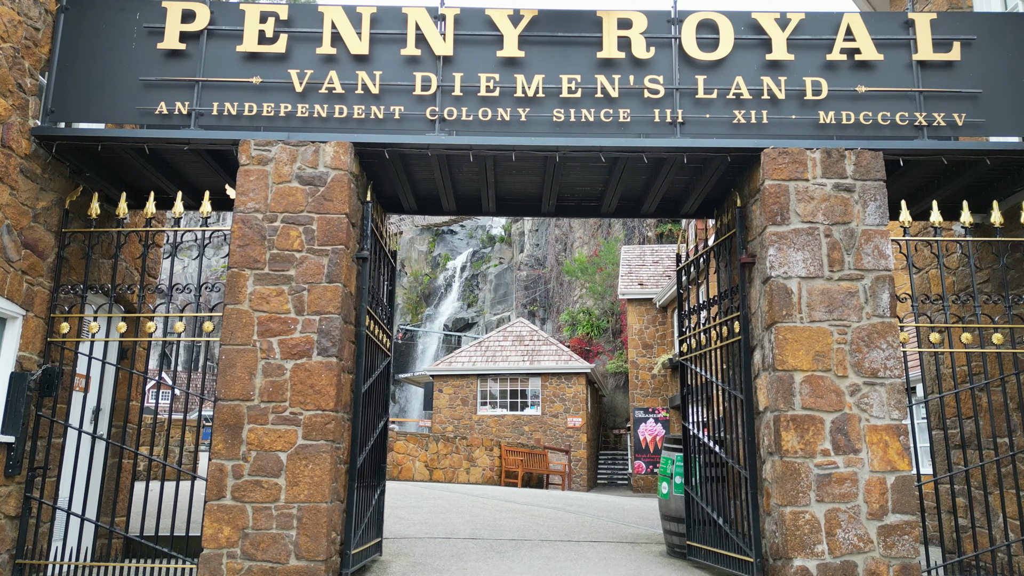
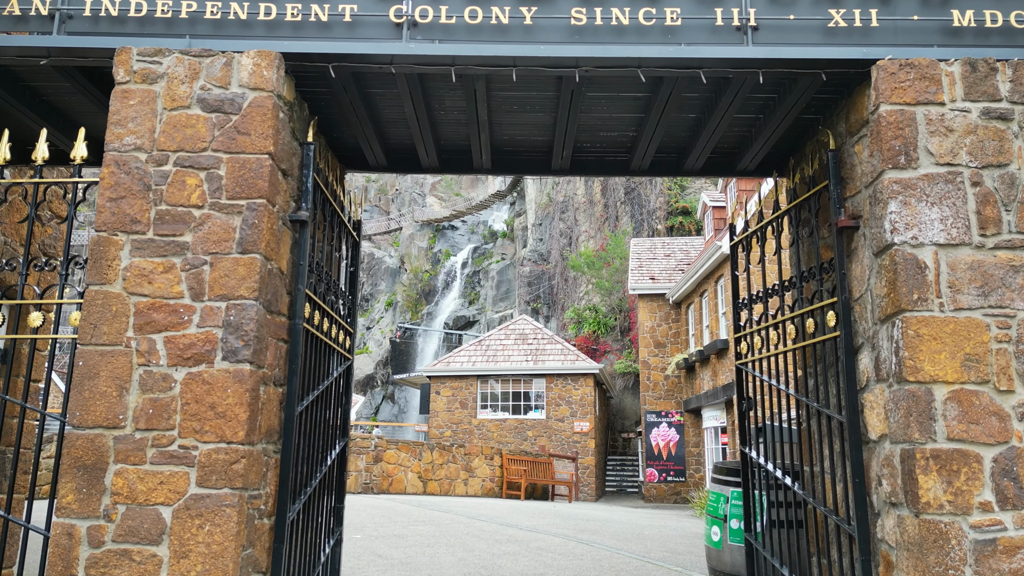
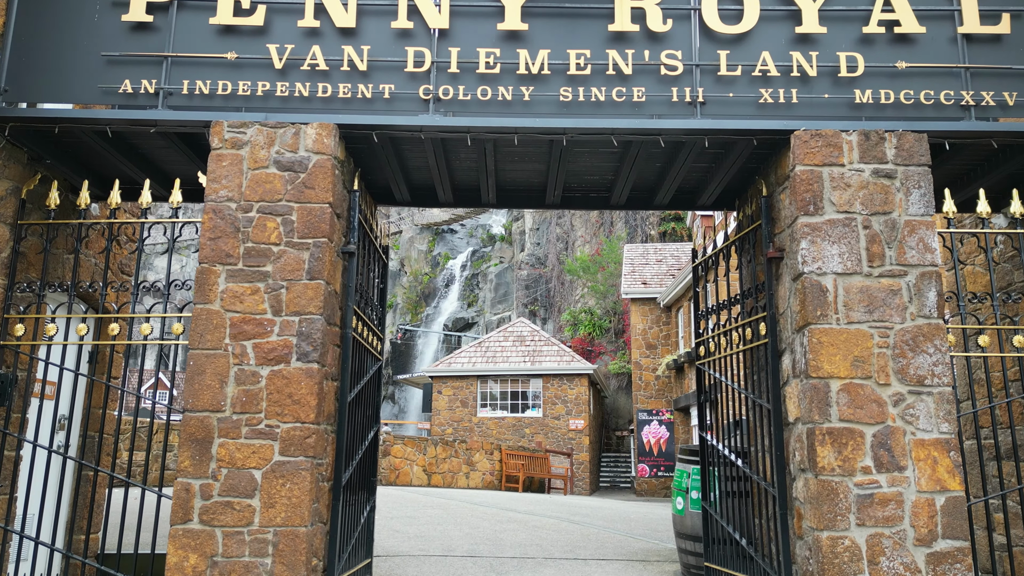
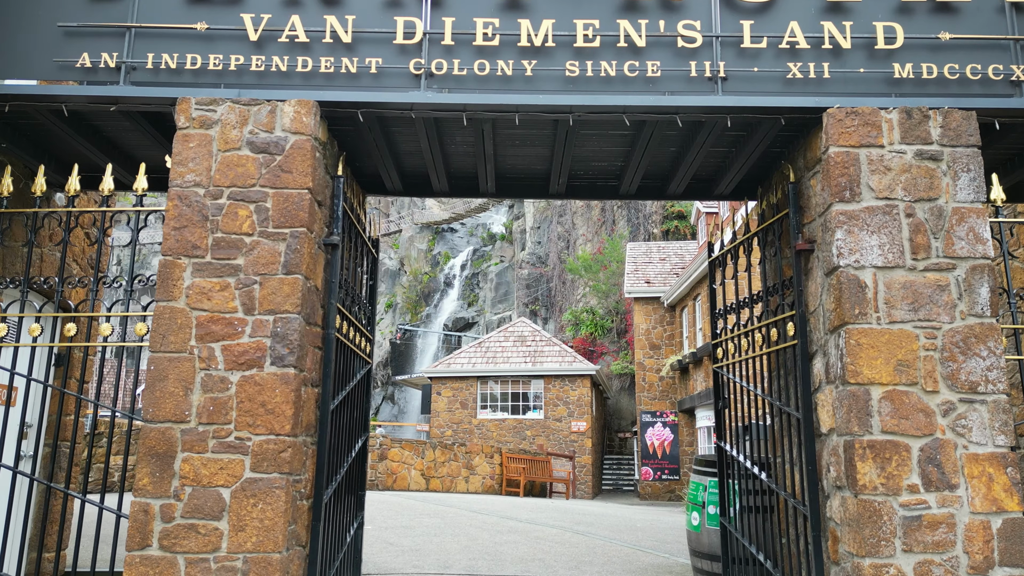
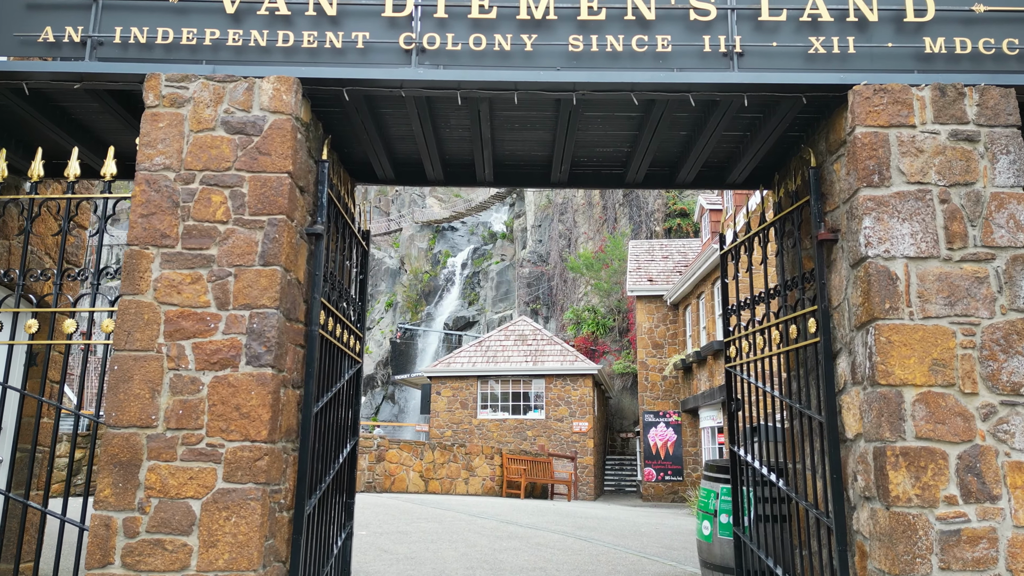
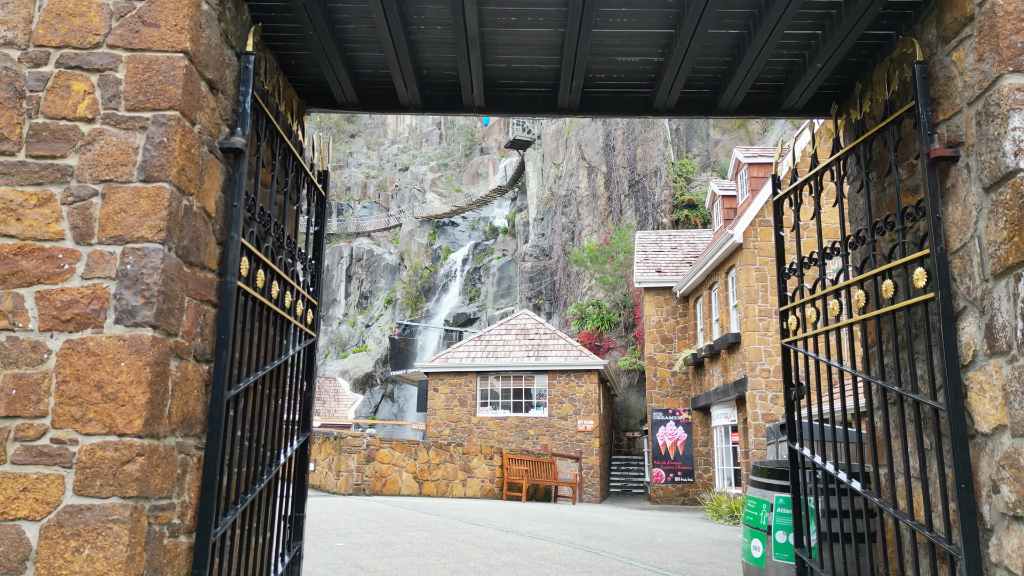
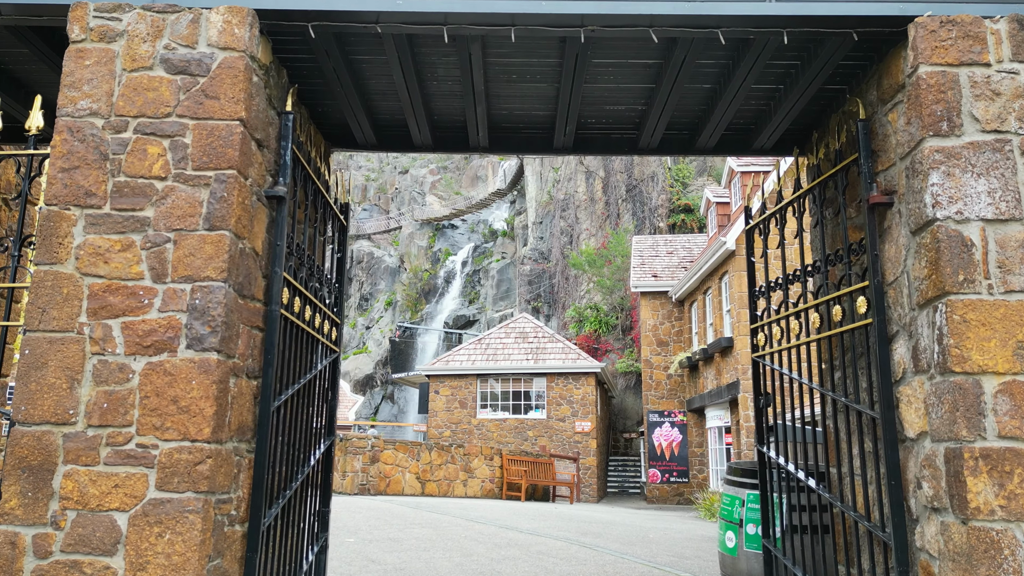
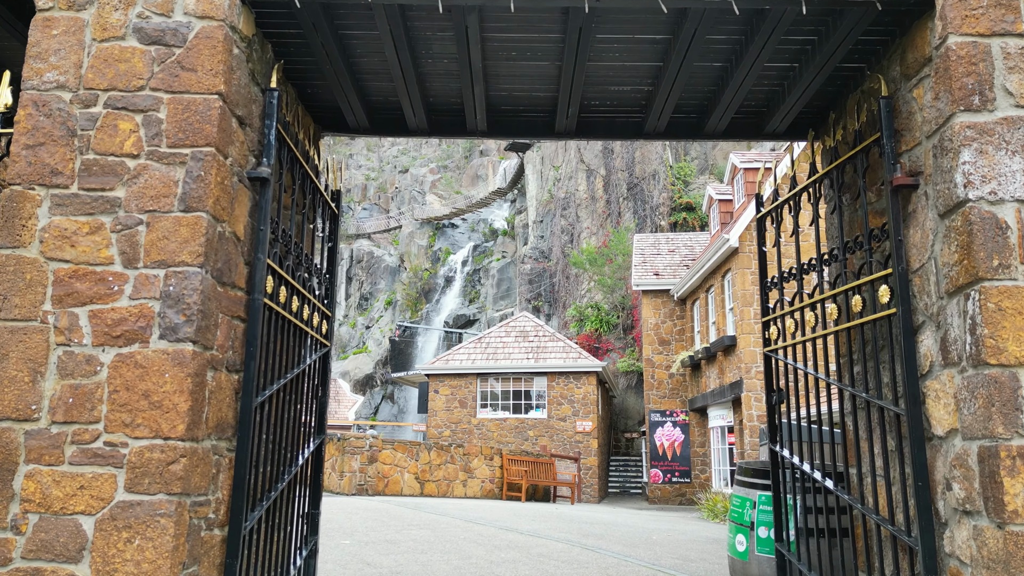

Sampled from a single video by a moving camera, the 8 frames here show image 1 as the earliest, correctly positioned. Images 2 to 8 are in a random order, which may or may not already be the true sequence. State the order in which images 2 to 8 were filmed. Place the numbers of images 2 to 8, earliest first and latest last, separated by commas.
3, 4, 5, 2, 7, 8, 6
